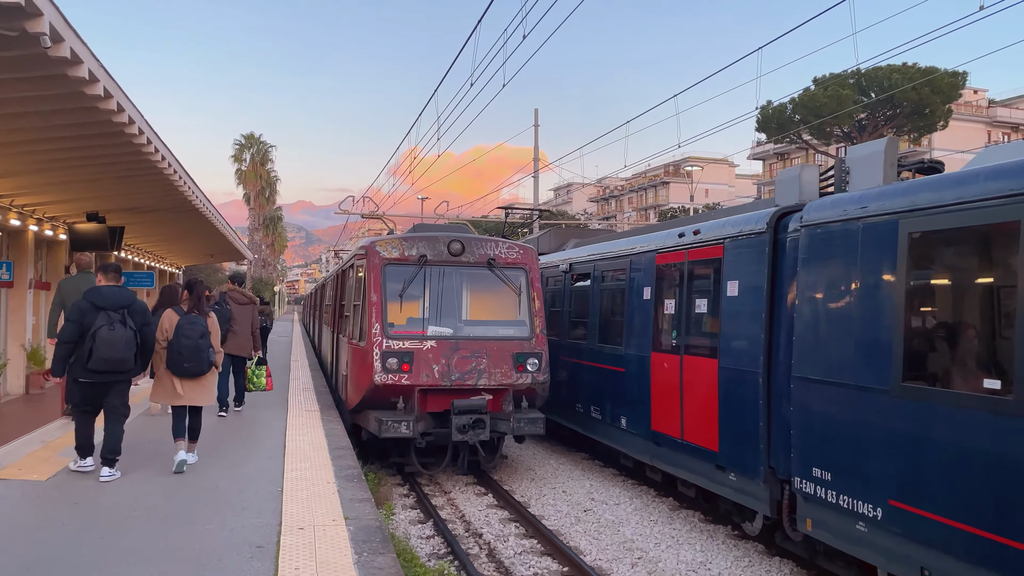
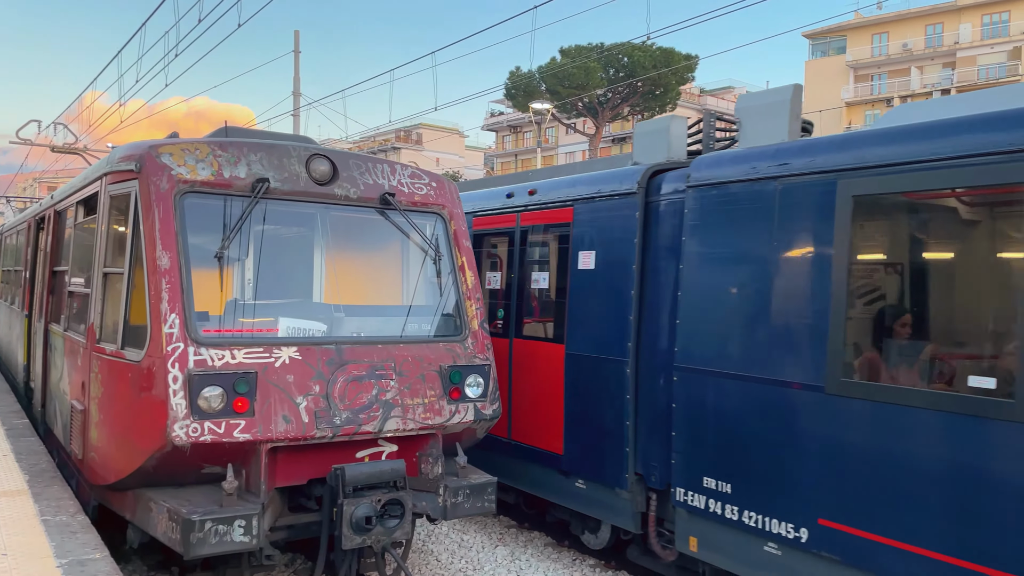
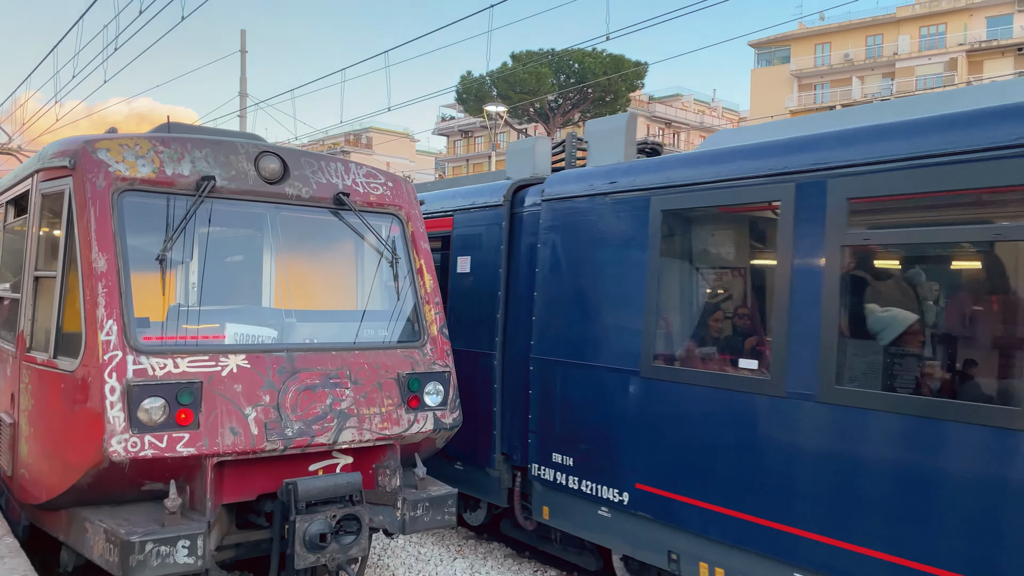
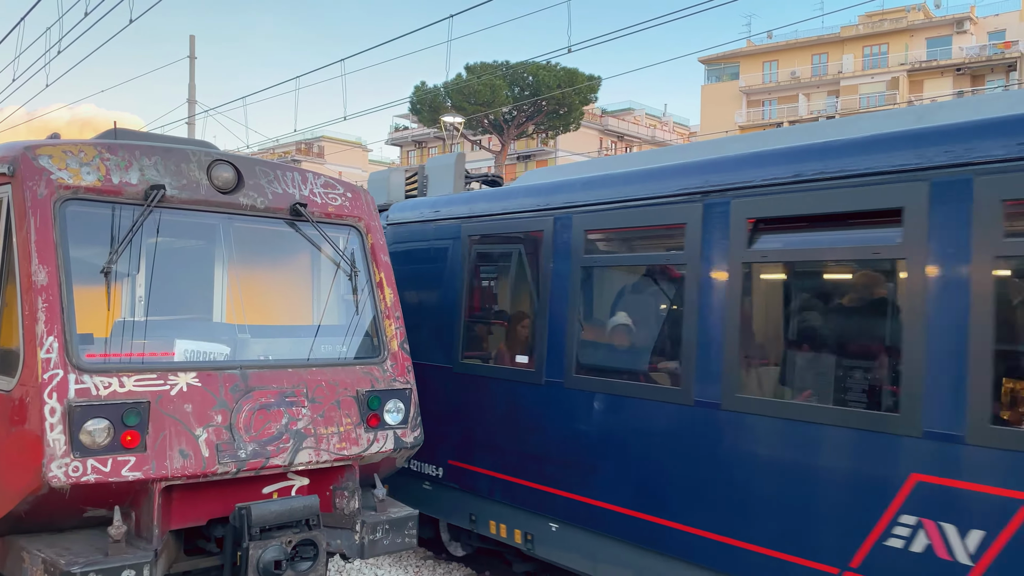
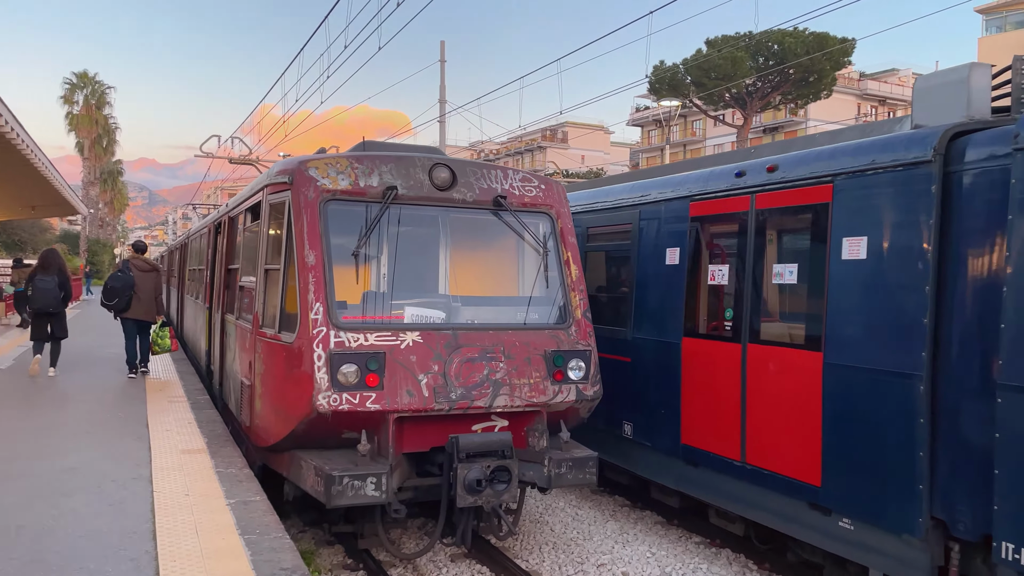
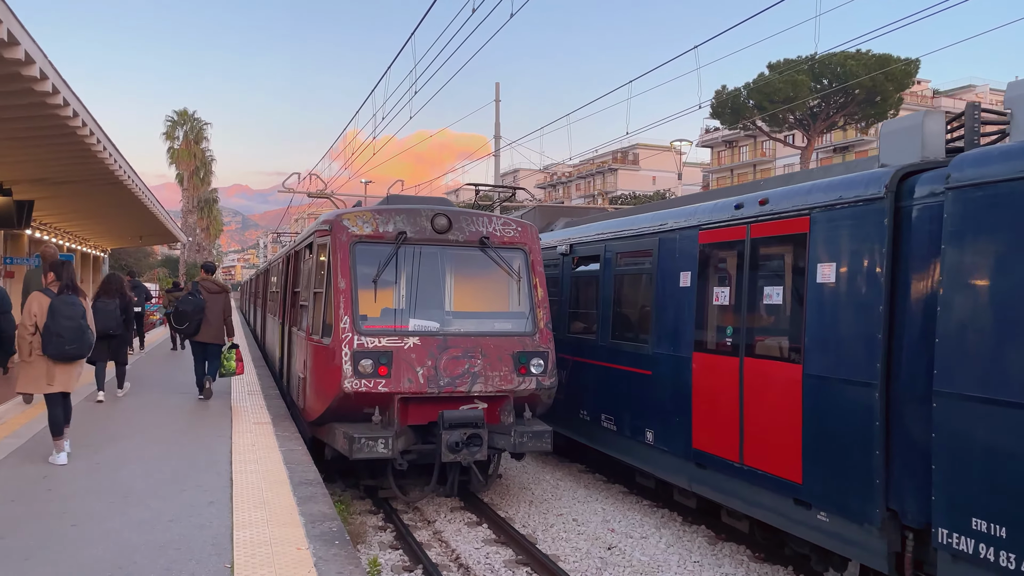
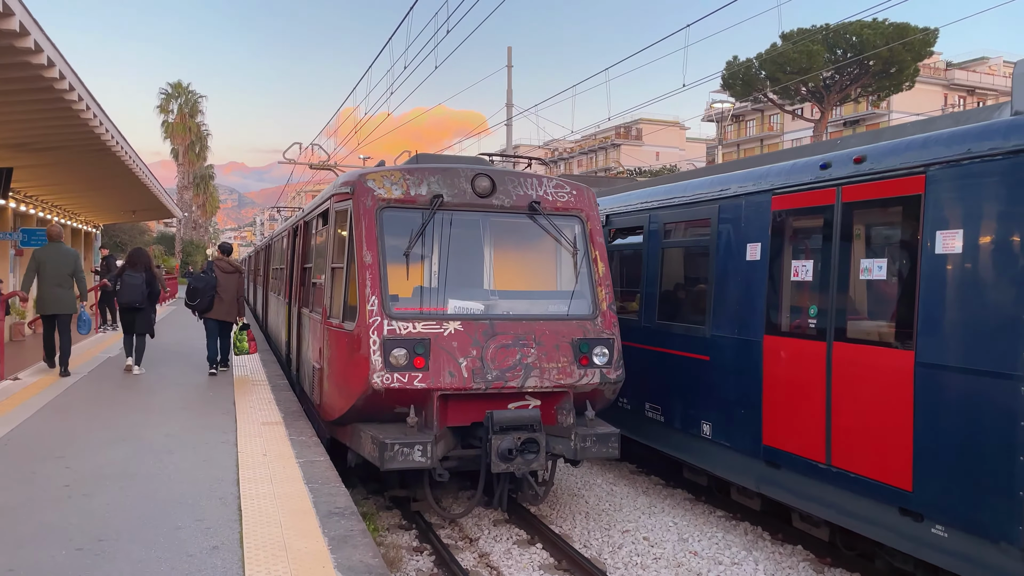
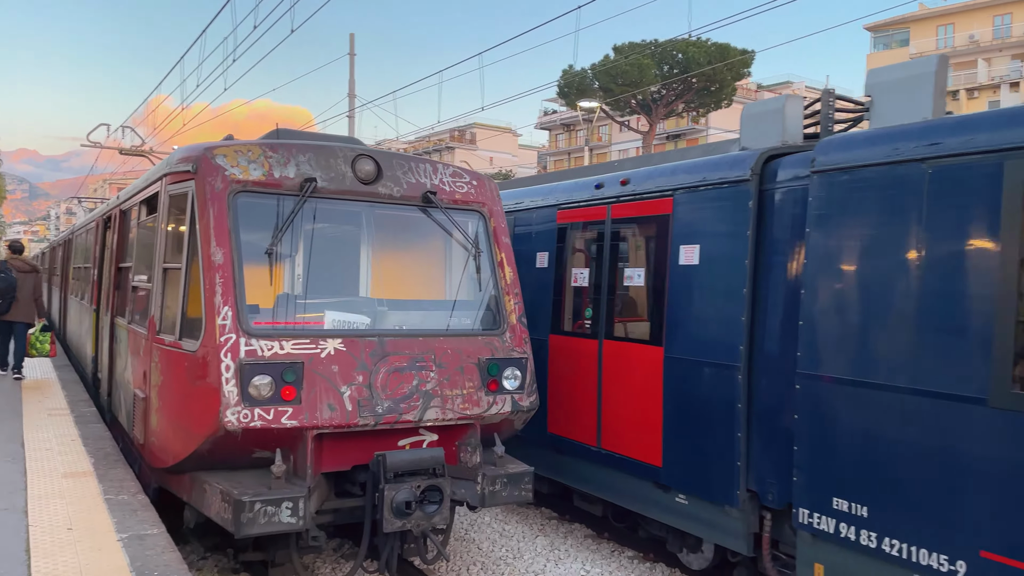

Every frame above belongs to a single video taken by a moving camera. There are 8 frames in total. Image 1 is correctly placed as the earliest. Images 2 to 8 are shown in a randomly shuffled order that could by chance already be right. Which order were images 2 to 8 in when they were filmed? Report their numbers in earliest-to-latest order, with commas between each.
6, 7, 5, 8, 2, 3, 4
